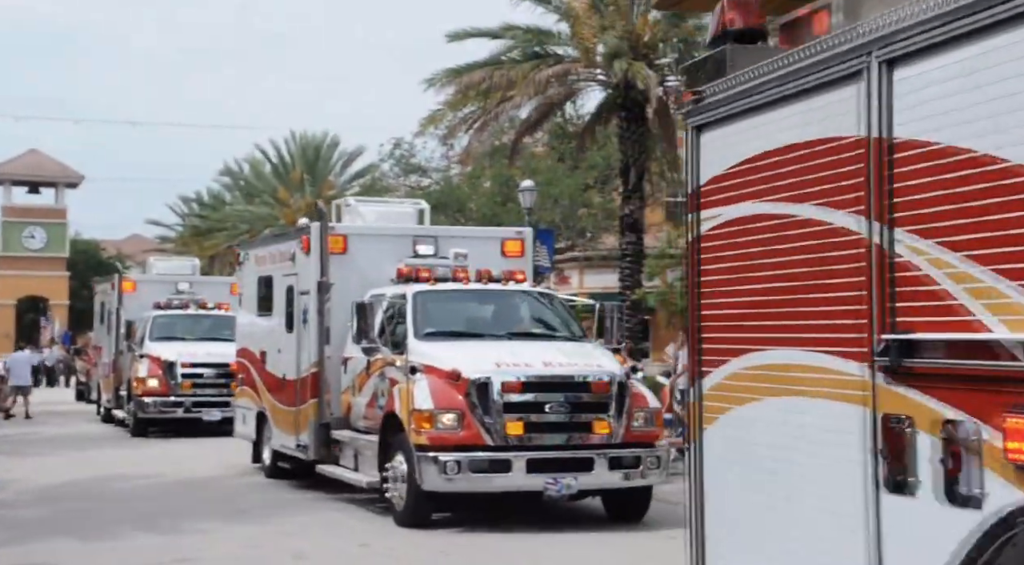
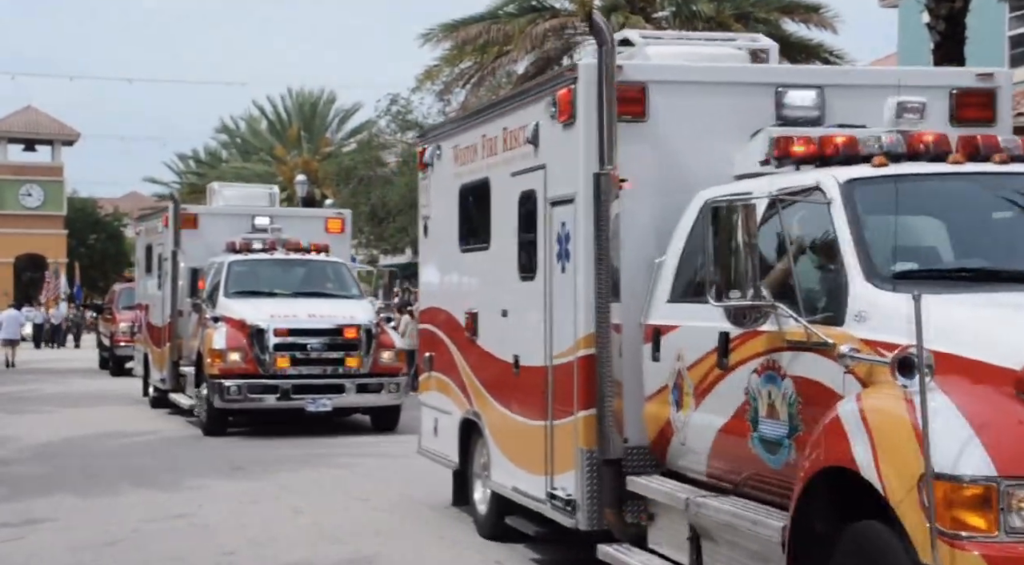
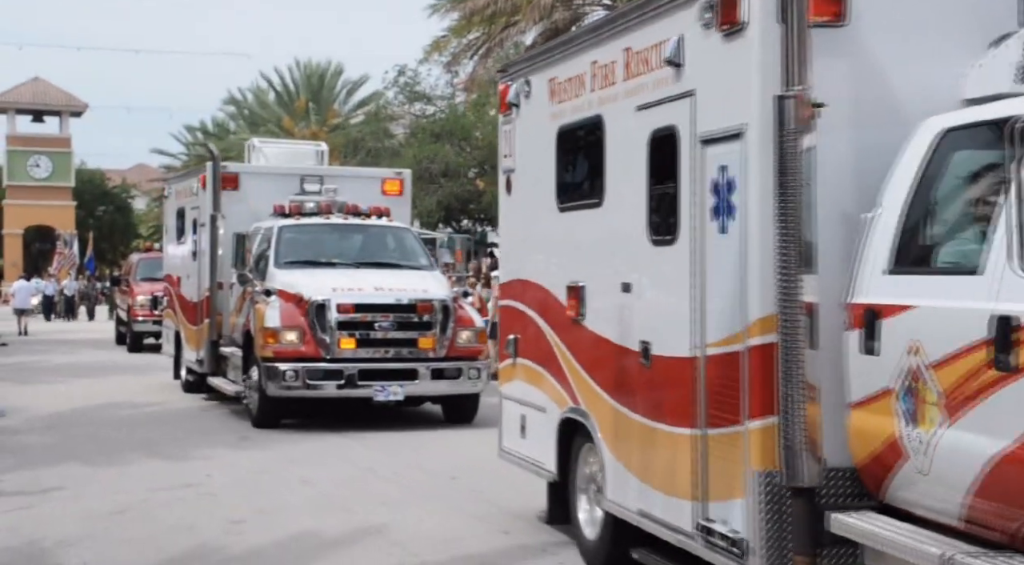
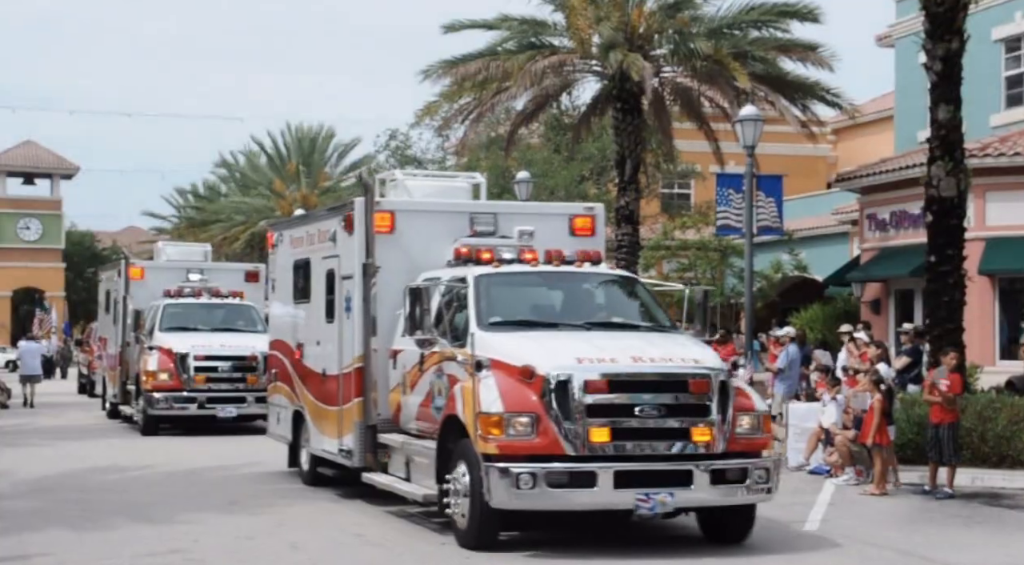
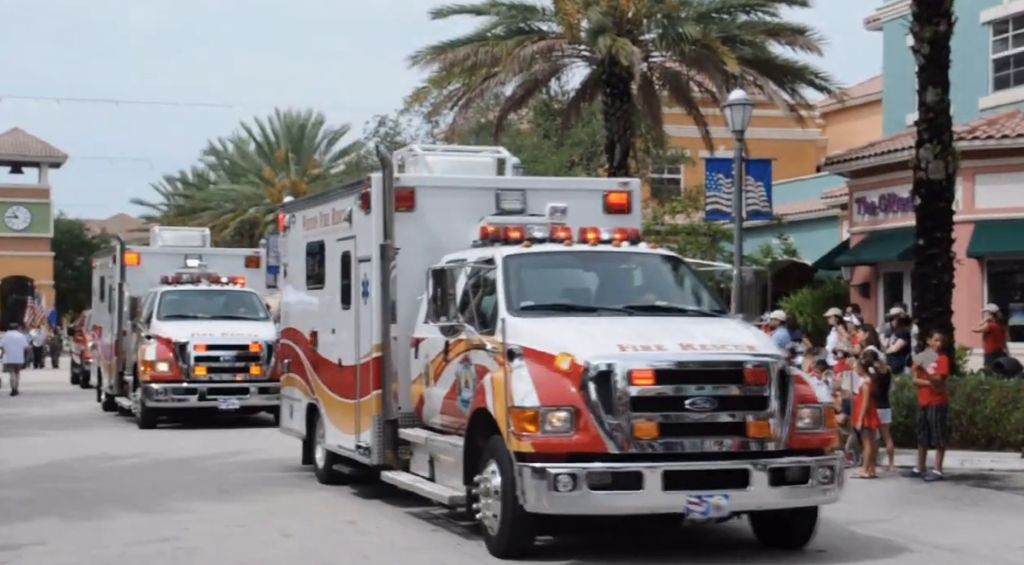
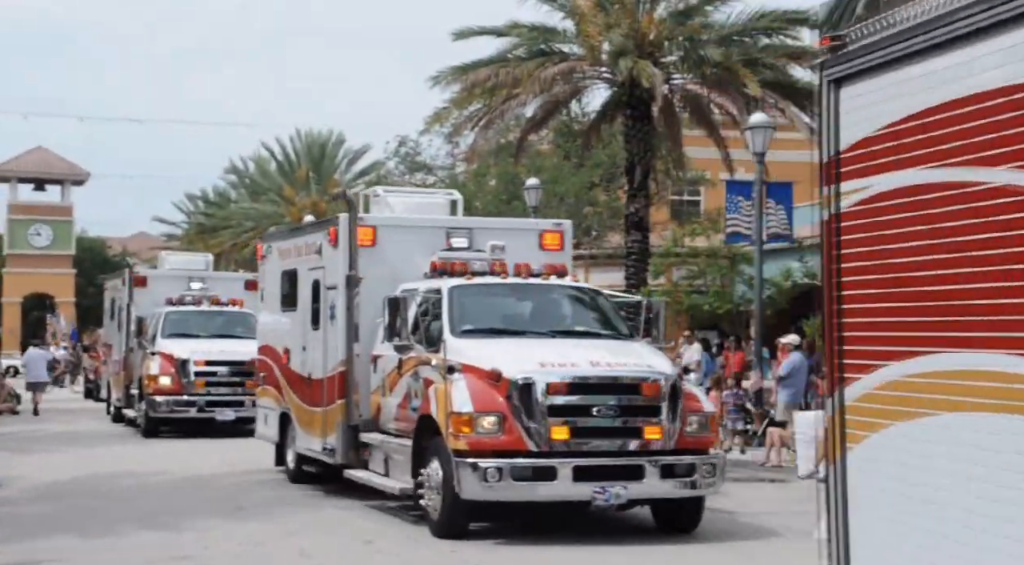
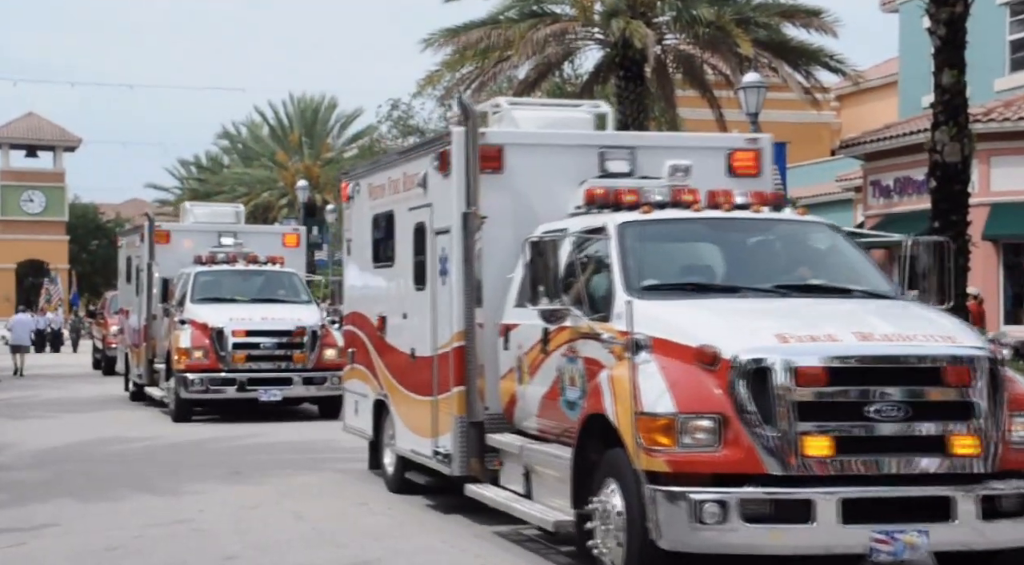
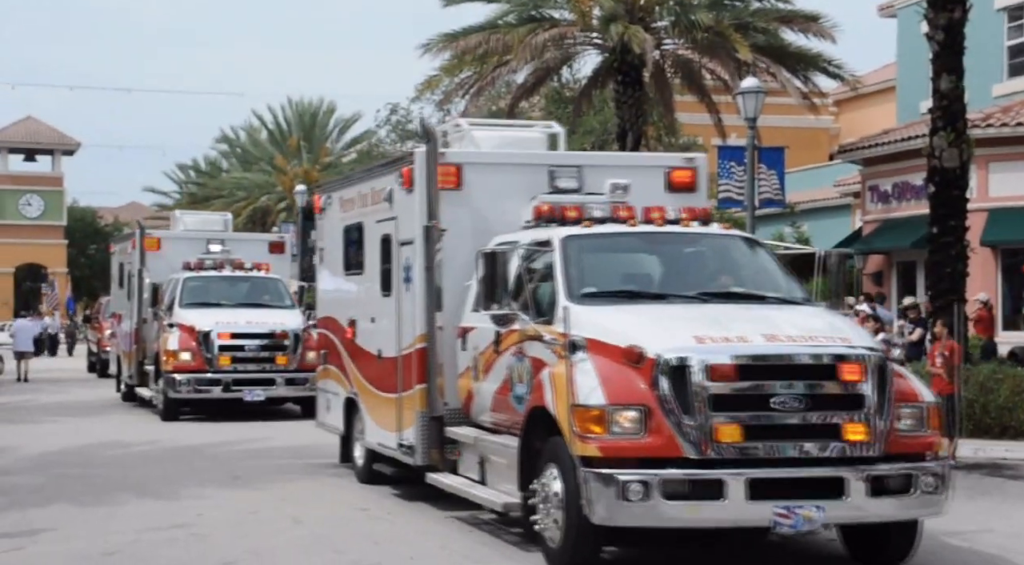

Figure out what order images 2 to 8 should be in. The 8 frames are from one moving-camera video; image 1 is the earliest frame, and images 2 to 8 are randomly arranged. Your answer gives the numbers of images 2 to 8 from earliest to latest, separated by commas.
6, 4, 5, 8, 7, 2, 3
